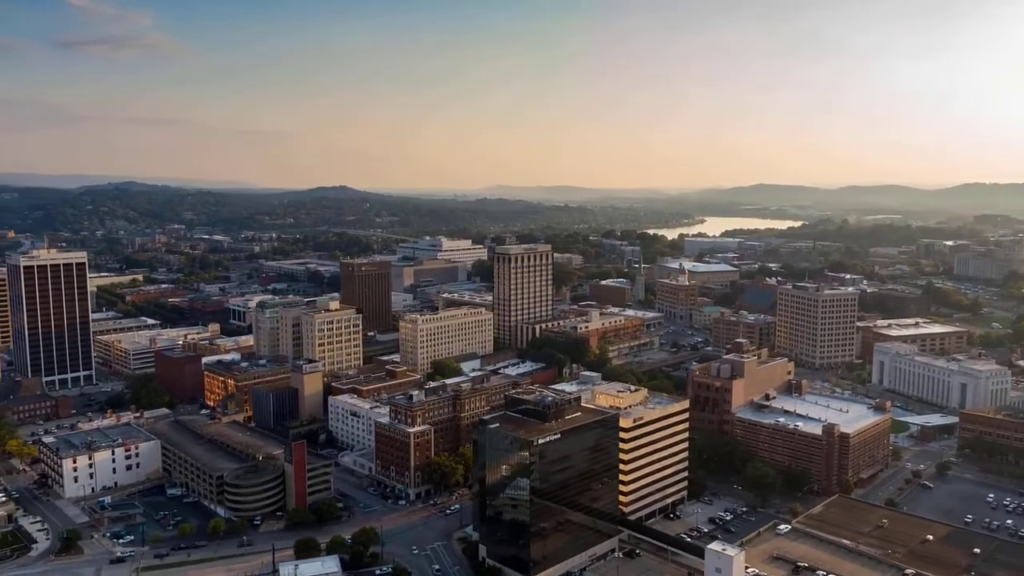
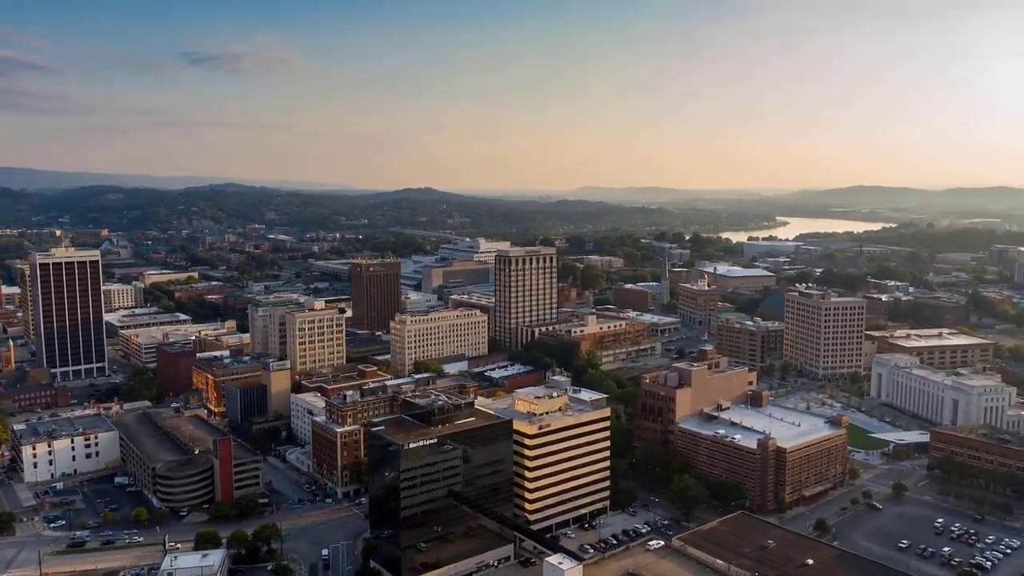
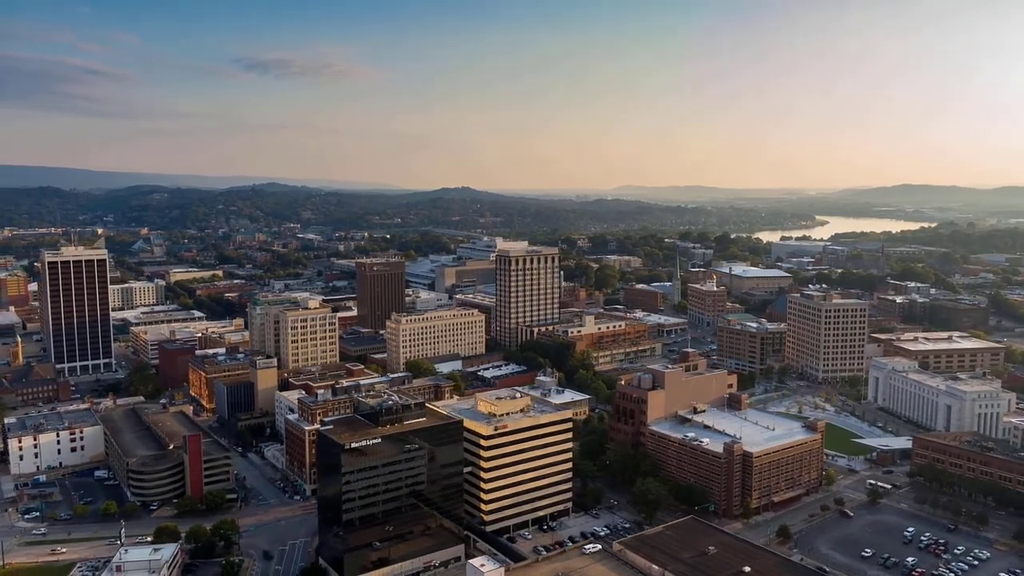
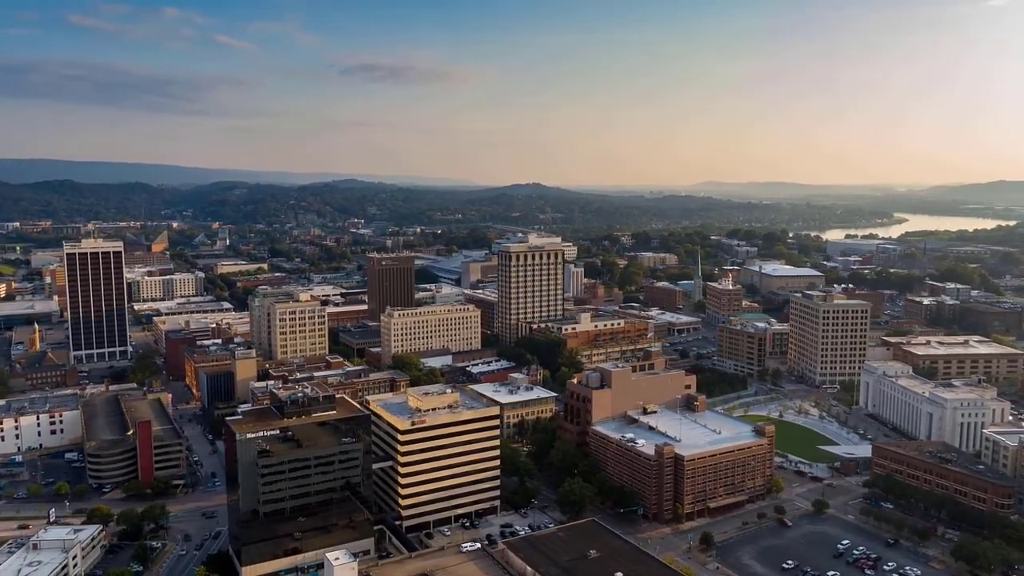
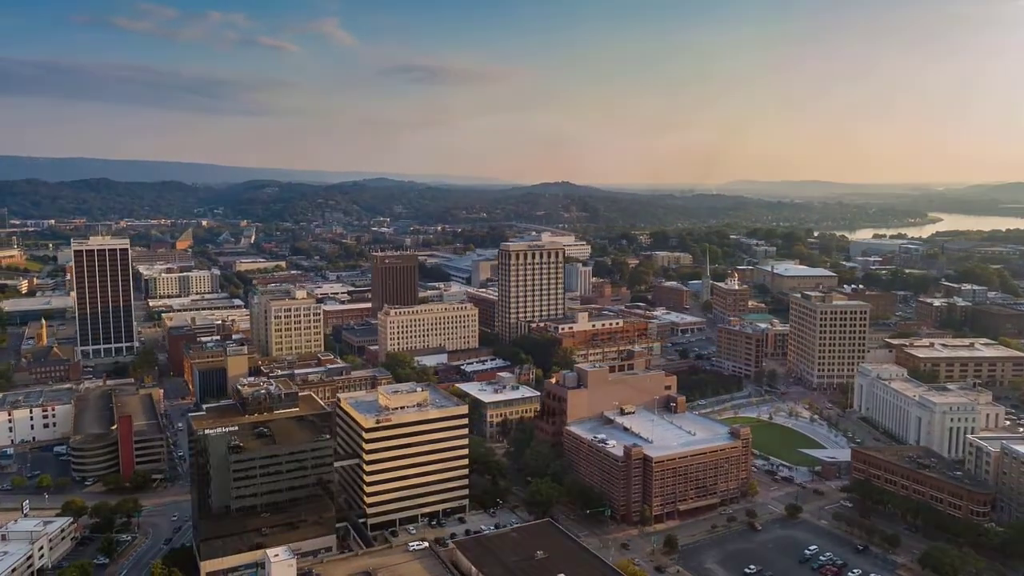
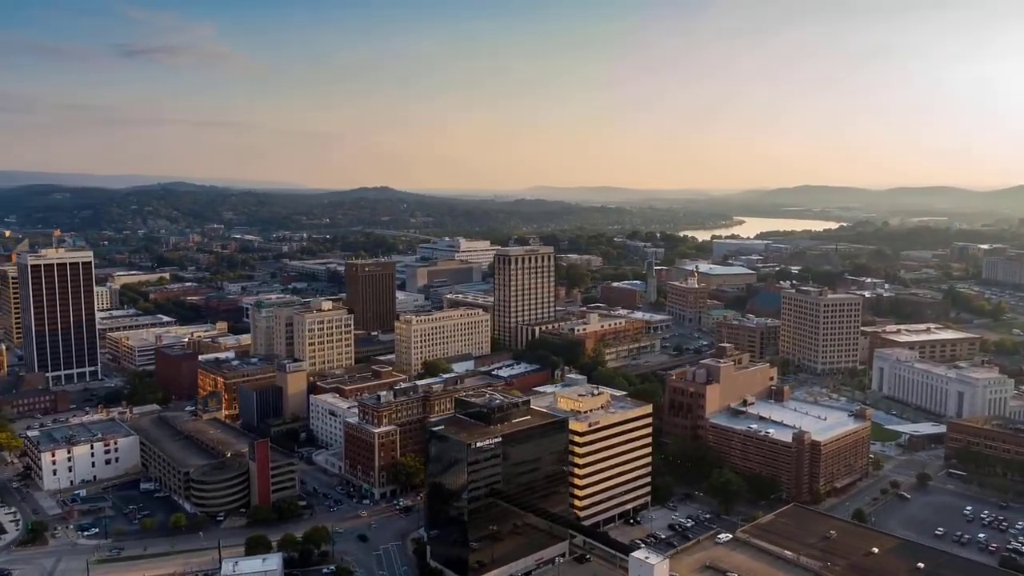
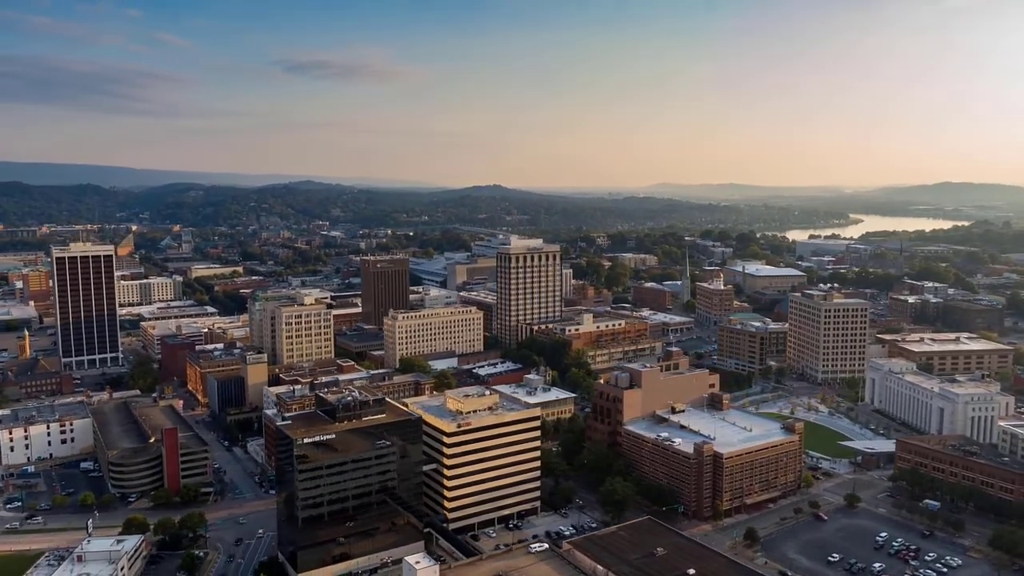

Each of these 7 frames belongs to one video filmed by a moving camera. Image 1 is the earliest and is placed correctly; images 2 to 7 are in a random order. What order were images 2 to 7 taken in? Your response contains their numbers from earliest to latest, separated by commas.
6, 2, 3, 7, 4, 5
